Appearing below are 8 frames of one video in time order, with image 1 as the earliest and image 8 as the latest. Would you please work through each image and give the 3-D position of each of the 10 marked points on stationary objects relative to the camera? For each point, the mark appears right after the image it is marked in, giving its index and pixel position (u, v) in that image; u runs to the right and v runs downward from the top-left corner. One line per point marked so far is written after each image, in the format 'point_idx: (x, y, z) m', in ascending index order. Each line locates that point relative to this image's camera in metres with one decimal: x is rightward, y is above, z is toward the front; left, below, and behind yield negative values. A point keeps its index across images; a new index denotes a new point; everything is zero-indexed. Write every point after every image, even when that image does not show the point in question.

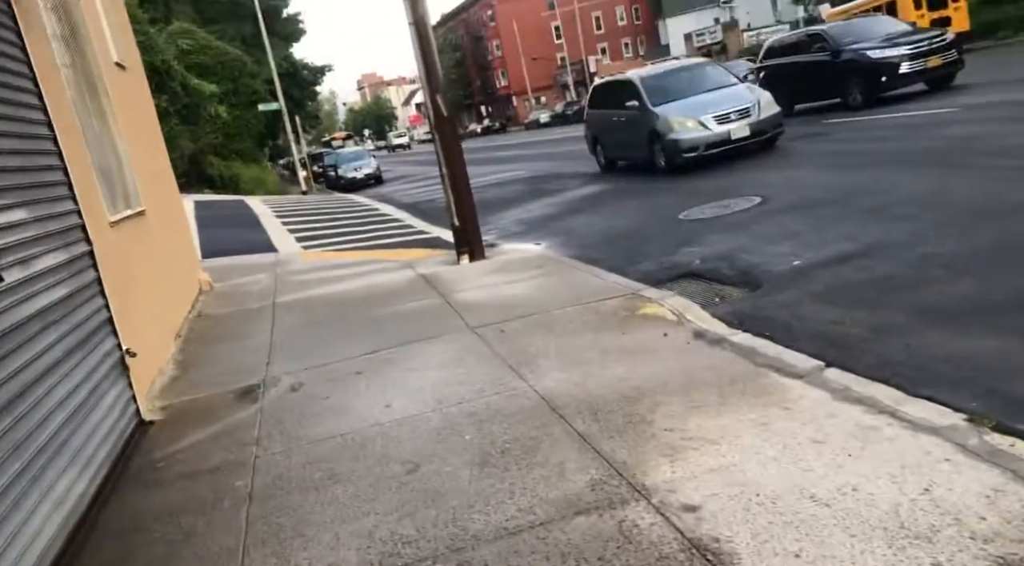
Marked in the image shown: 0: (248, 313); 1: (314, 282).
0: (-2.9, -0.3, +10.5) m
1: (-2.6, 0.0, +12.5) m
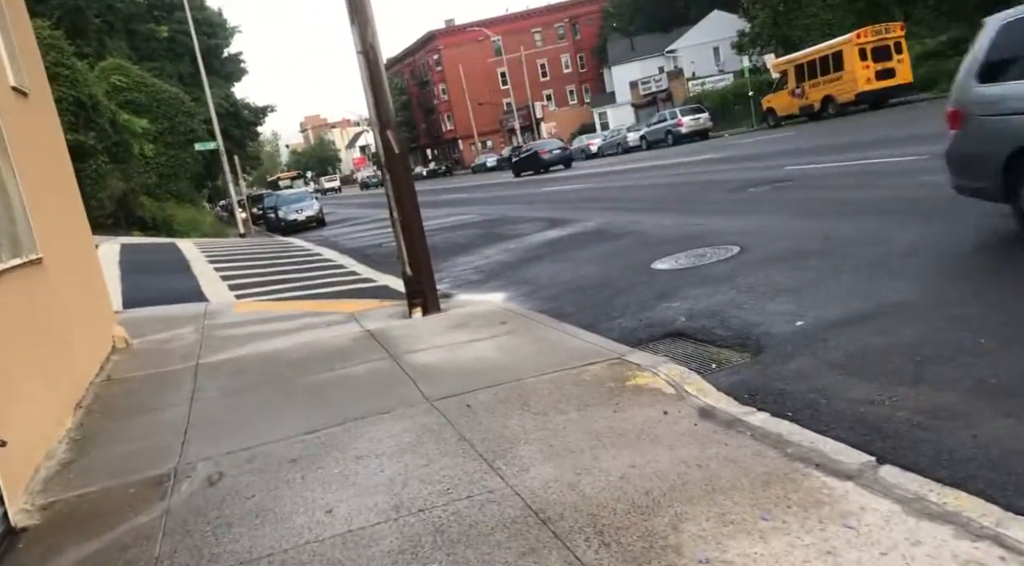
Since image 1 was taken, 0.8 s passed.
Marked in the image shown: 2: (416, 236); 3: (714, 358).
0: (-3.3, -0.9, +9.1) m
1: (-3.1, -0.6, +11.1) m
2: (-1.0, +0.5, +10.6) m
3: (+1.5, -0.6, +7.1) m
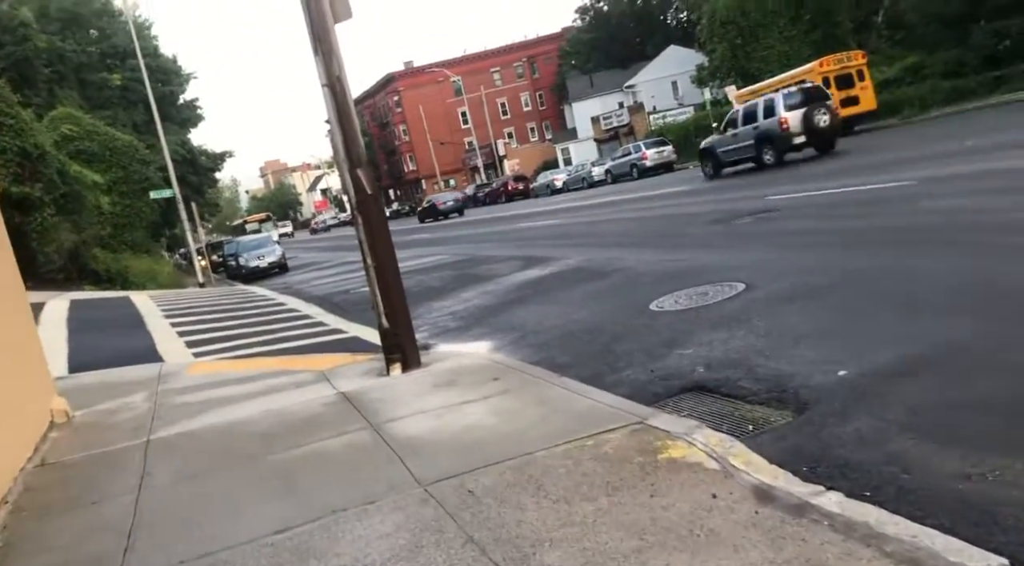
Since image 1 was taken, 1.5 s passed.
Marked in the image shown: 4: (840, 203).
0: (-3.3, -1.5, +7.9) m
1: (-3.2, -1.3, +10.0) m
2: (-1.2, 0.0, +9.6) m
3: (+1.5, -0.9, +6.1) m
4: (+5.0, +1.2, +14.5) m
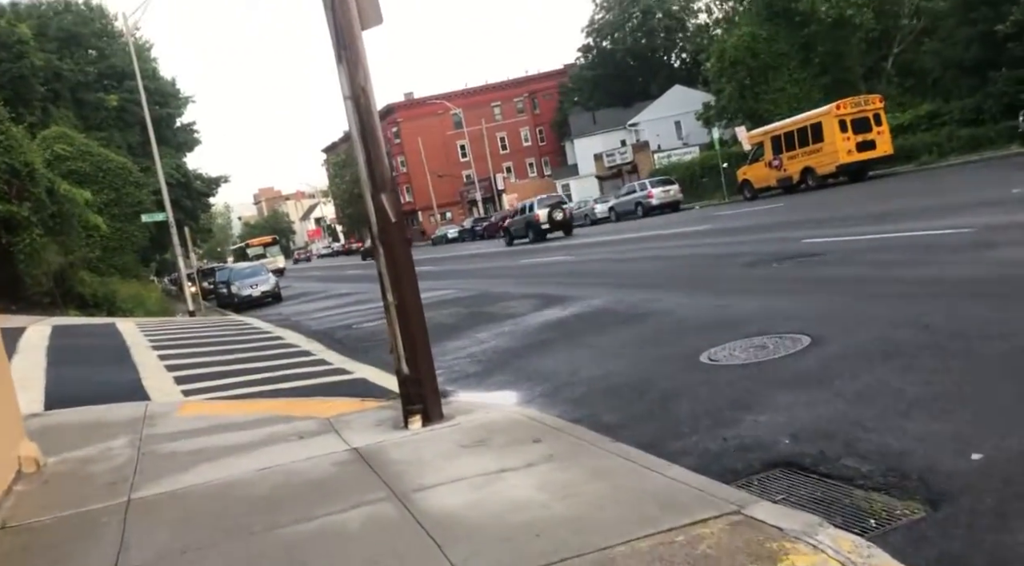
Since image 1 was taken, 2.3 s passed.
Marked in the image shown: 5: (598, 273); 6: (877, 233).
0: (-3.0, -1.7, +6.7) m
1: (-2.9, -1.6, +8.8) m
2: (-0.8, -0.4, +8.4) m
3: (+1.9, -1.2, +5.0) m
4: (+5.4, +0.5, +13.5) m
5: (+1.8, +0.2, +19.3) m
6: (+6.1, +0.8, +15.8) m
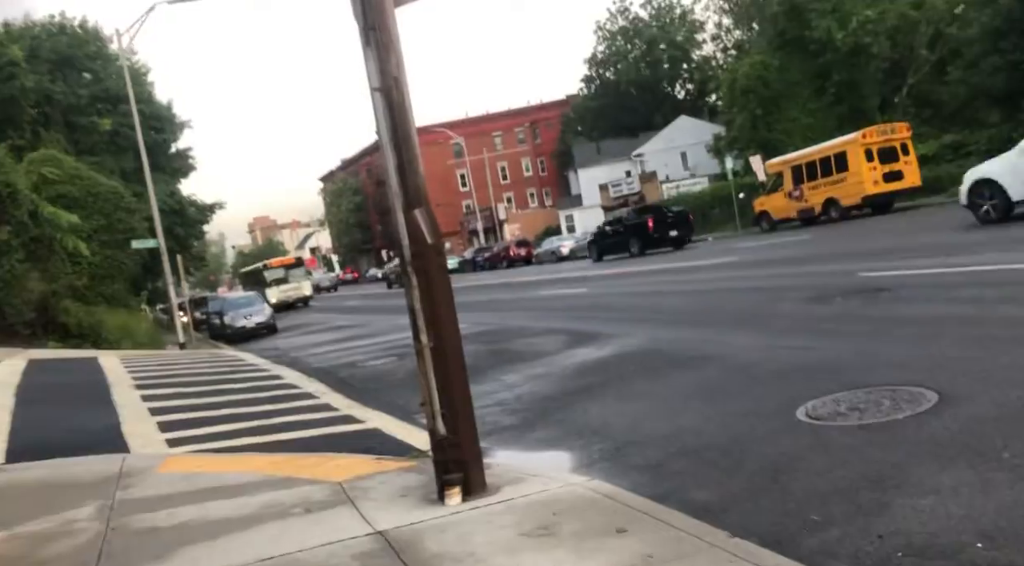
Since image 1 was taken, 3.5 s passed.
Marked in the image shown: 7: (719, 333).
0: (-2.6, -1.9, +5.0) m
1: (-2.5, -1.8, +7.1) m
2: (-0.4, -0.6, +6.8) m
3: (+2.3, -1.4, +3.3) m
4: (+5.8, 0.0, +11.9) m
5: (+2.2, -0.5, +17.6) m
6: (+6.5, +0.3, +14.2) m
7: (+2.7, -0.7, +12.6) m
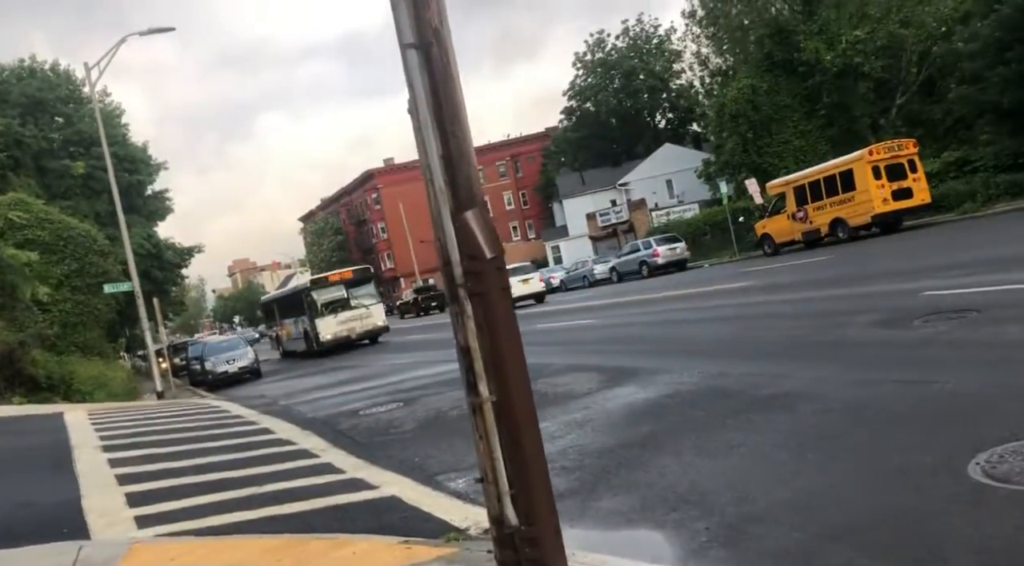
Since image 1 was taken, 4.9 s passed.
0: (-2.0, -2.0, +3.0) m
1: (-2.0, -2.1, +5.1) m
2: (+0.1, -0.8, +4.9) m
3: (+2.9, -1.3, +1.5) m
4: (+6.1, -0.2, +10.2) m
5: (+2.5, -0.9, +15.8) m
6: (+6.8, 0.0, +12.5) m
7: (+3.1, -0.9, +10.7) m
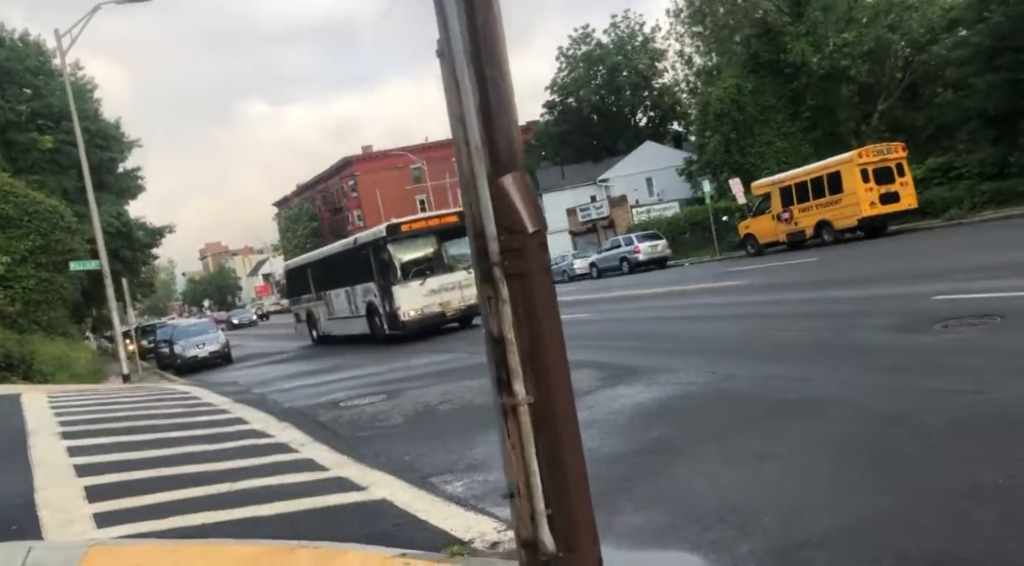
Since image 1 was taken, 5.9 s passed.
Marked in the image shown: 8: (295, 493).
0: (-1.8, -1.9, +2.2) m
1: (-1.9, -1.9, +4.2) m
2: (+0.3, -0.7, +4.1) m
3: (+3.2, -1.3, +0.8) m
4: (+6.2, -0.3, +9.6) m
5: (+2.3, -0.9, +15.1) m
6: (+6.7, -0.1, +11.9) m
7: (+3.1, -0.9, +10.1) m
8: (-1.9, -1.9, +8.4) m
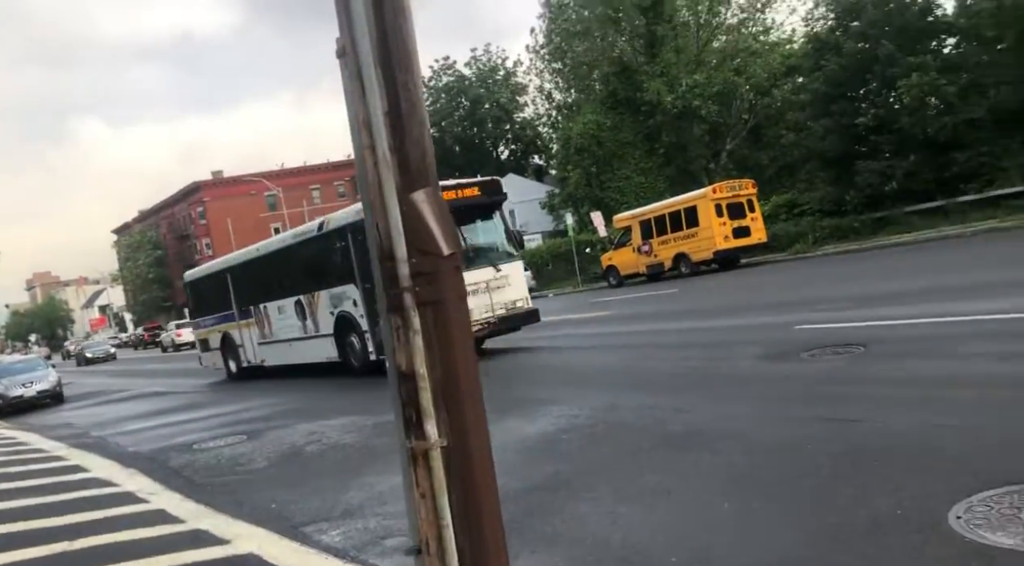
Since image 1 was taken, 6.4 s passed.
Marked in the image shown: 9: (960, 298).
0: (-1.9, -1.9, +1.4) m
1: (-2.2, -2.0, +3.4) m
2: (-0.1, -0.8, +3.6) m
3: (+3.3, -1.3, +0.8) m
4: (+4.9, -0.6, +9.9) m
5: (+0.3, -1.3, +14.8) m
6: (+5.2, -0.4, +12.3) m
7: (+1.8, -1.2, +9.9) m
8: (-2.9, -2.1, +7.6) m
9: (+6.5, -0.1, +13.4) m
